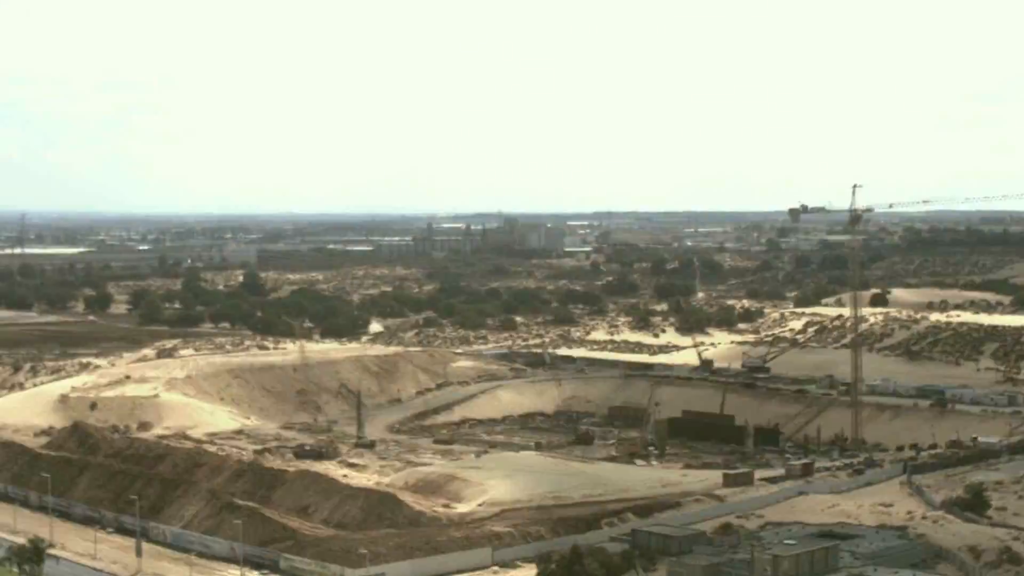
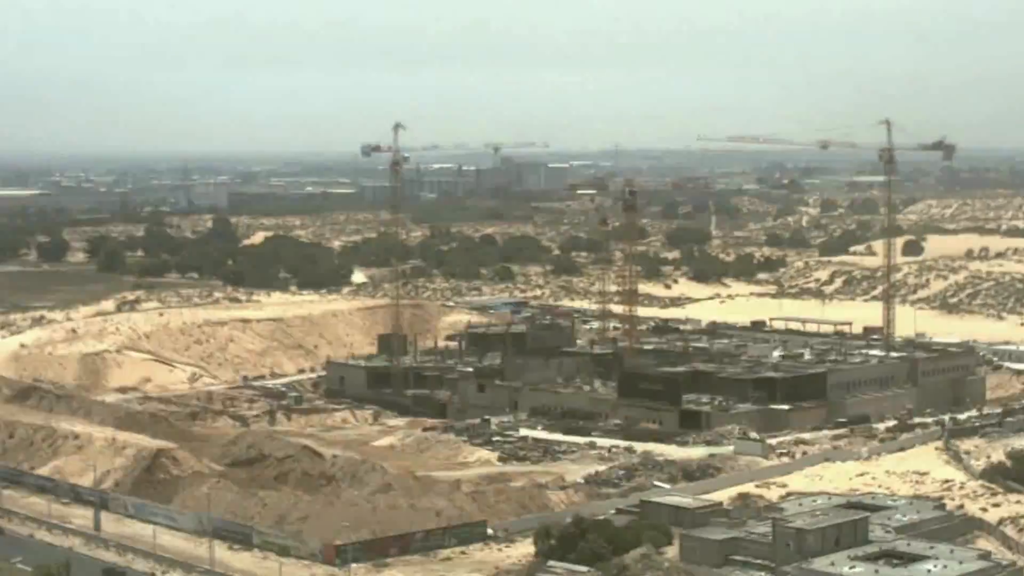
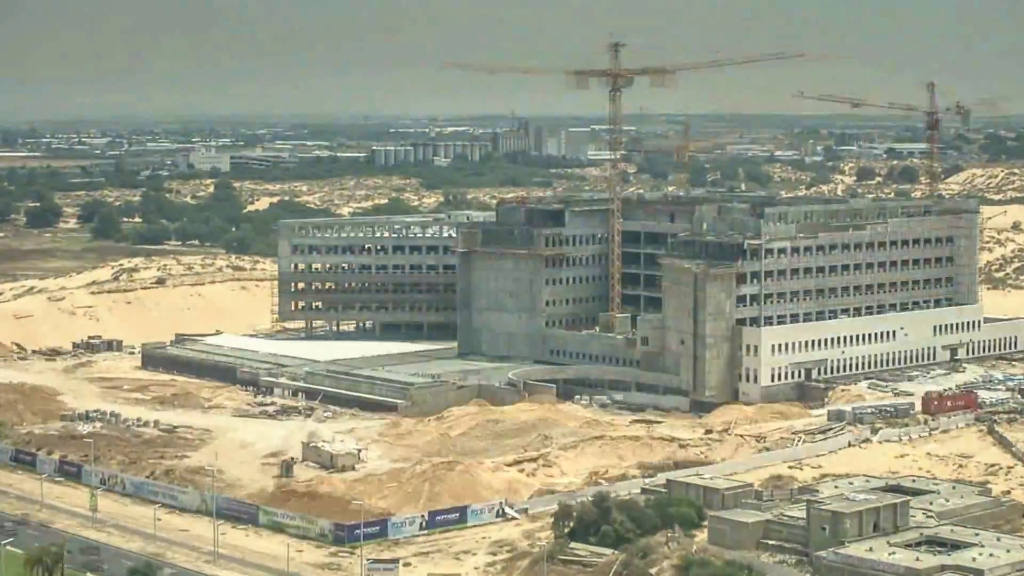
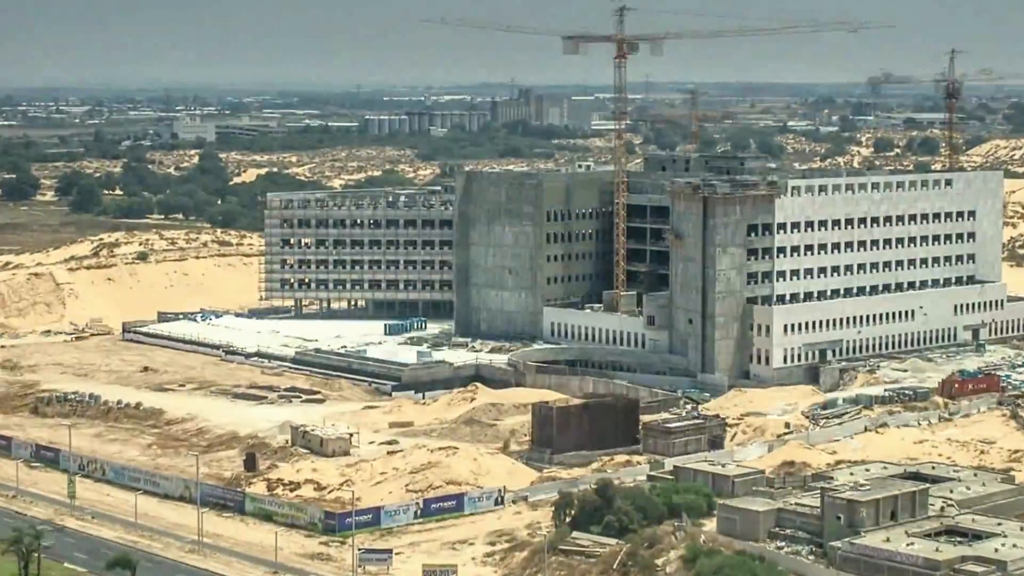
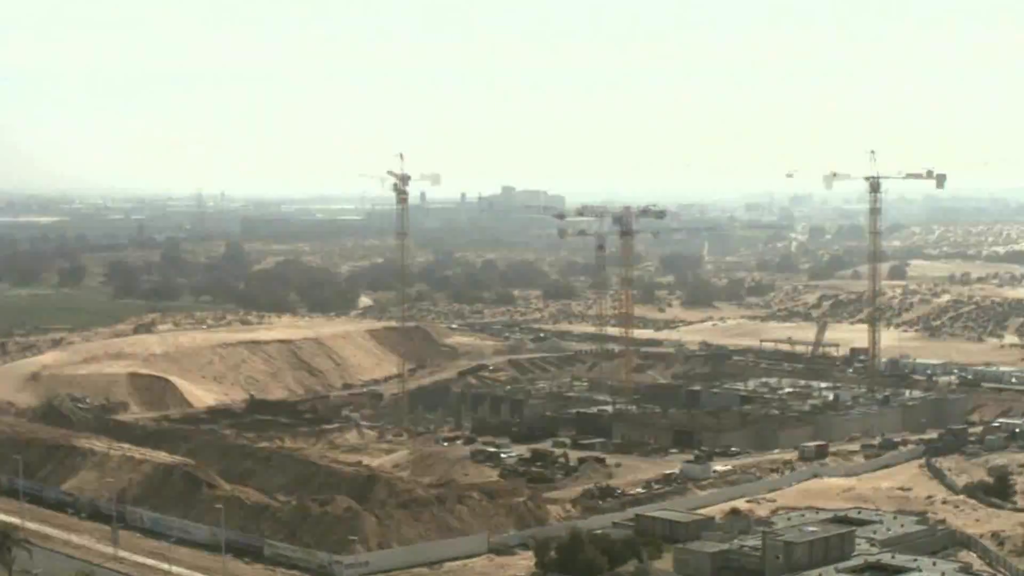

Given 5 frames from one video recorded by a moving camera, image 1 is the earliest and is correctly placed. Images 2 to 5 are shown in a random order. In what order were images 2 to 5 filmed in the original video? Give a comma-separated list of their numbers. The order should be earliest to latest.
5, 2, 3, 4
